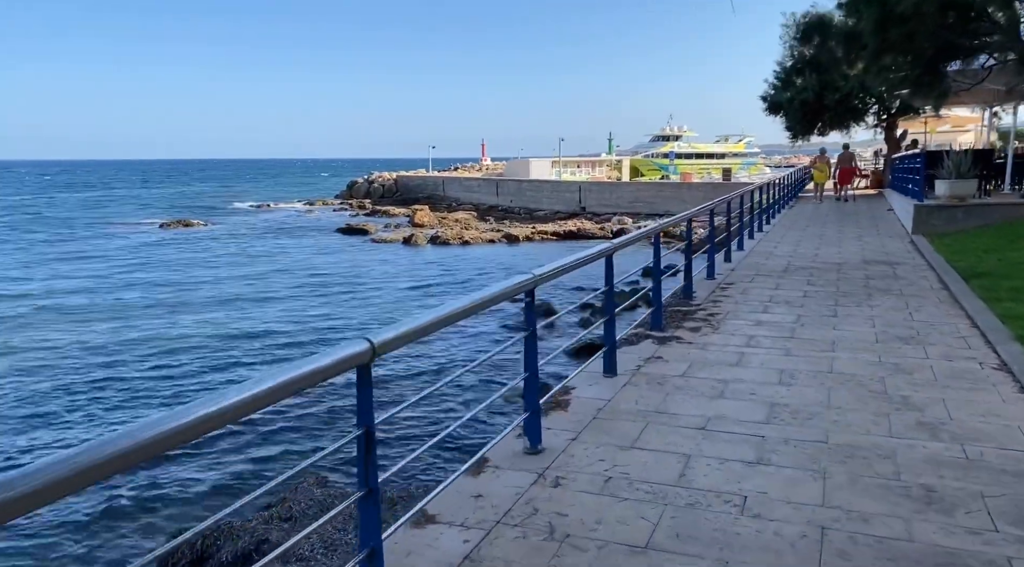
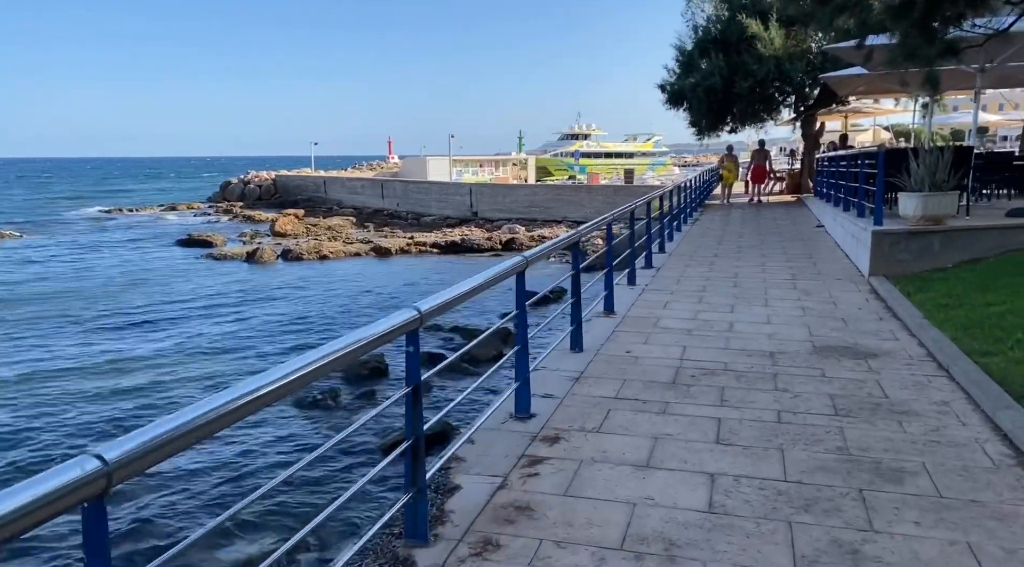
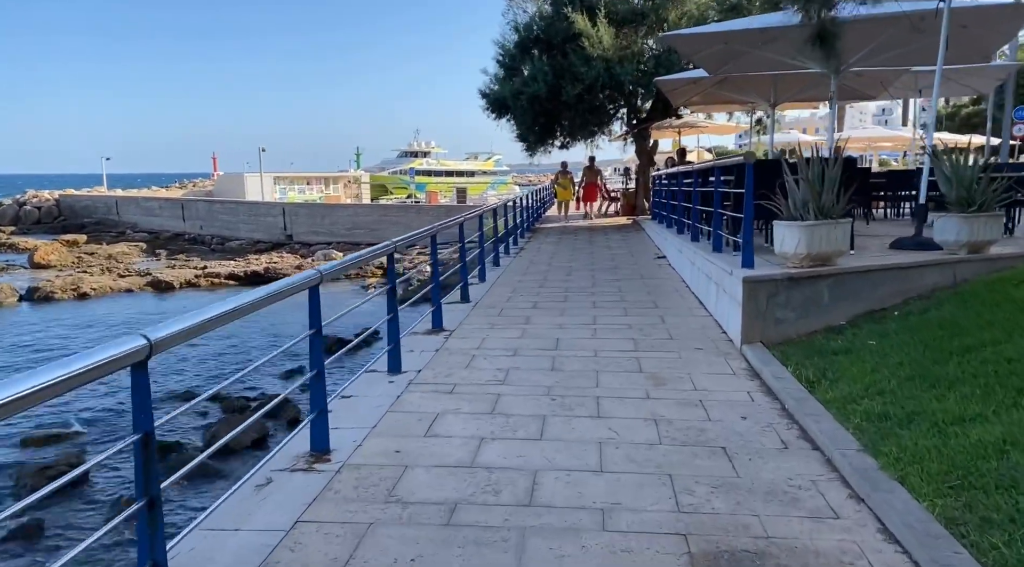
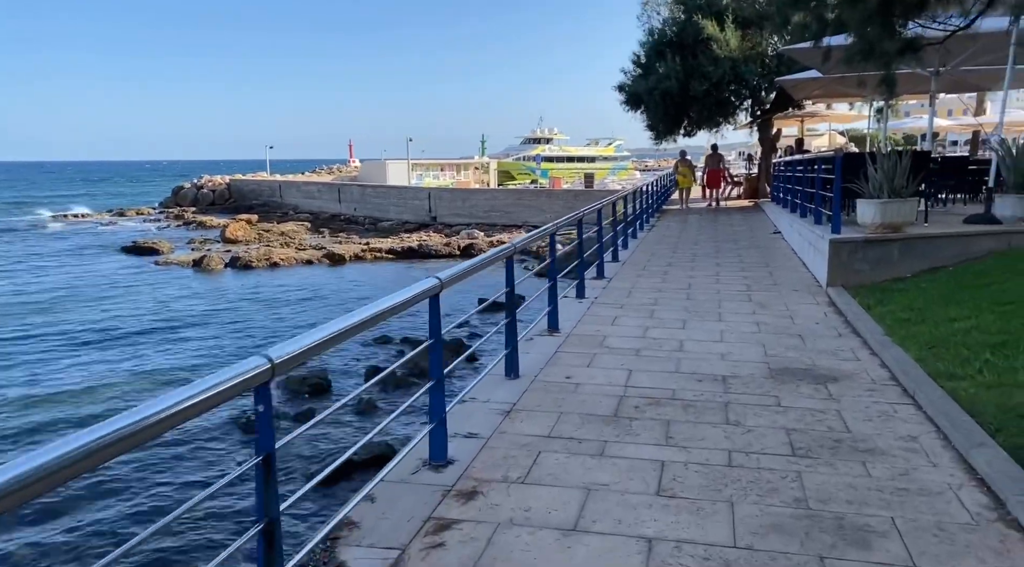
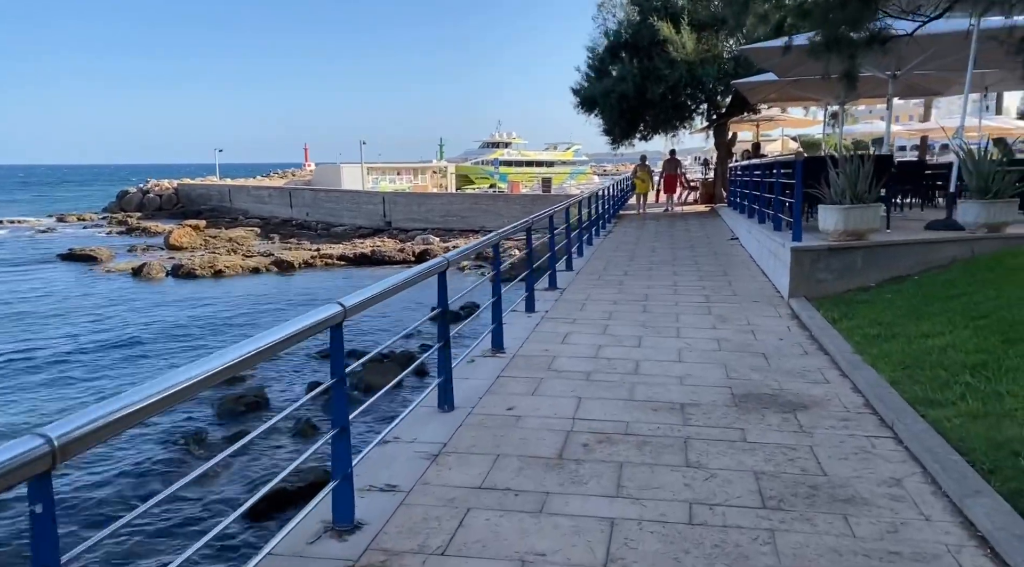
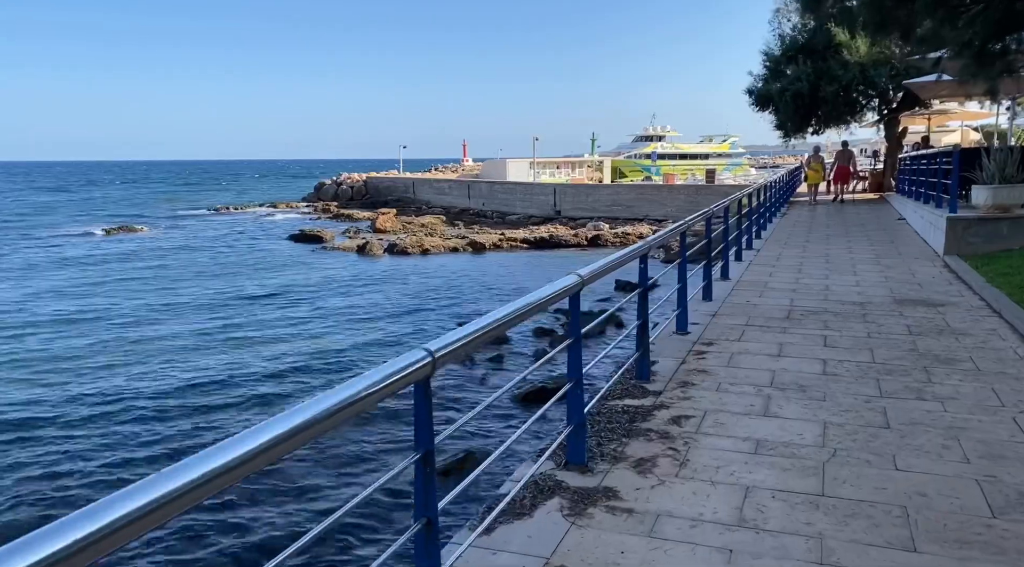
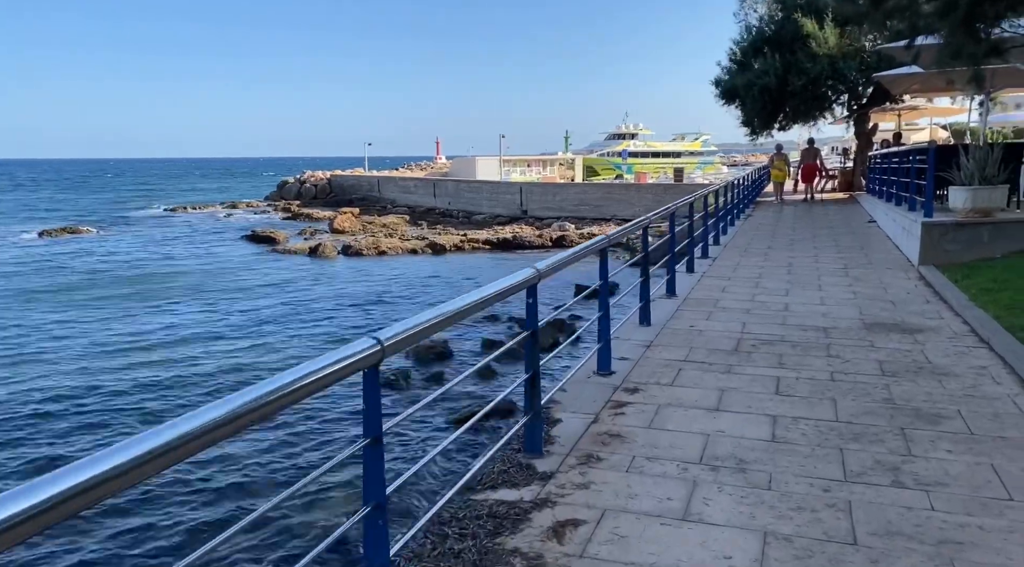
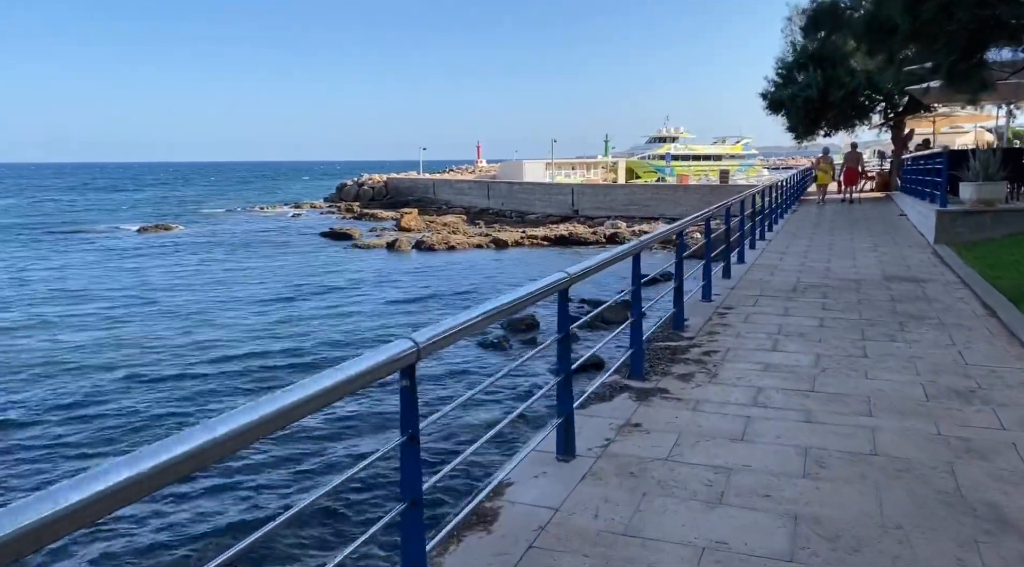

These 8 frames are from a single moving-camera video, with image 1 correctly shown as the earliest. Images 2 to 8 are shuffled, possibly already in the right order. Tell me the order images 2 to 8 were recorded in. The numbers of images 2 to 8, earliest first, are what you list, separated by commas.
8, 6, 7, 2, 4, 5, 3
